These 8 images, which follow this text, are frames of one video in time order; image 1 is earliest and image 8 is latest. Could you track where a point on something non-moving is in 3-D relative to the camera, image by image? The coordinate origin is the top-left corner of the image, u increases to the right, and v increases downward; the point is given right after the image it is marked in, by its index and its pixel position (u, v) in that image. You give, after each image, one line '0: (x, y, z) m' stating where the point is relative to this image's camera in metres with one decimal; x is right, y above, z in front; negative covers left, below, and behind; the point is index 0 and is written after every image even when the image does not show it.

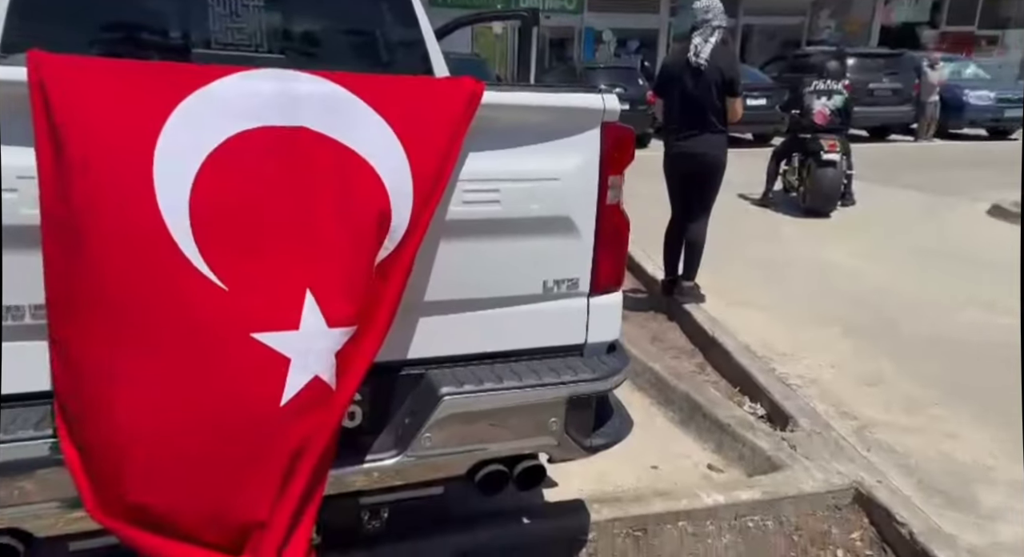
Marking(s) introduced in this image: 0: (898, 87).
0: (+7.1, +3.6, +15.0) m
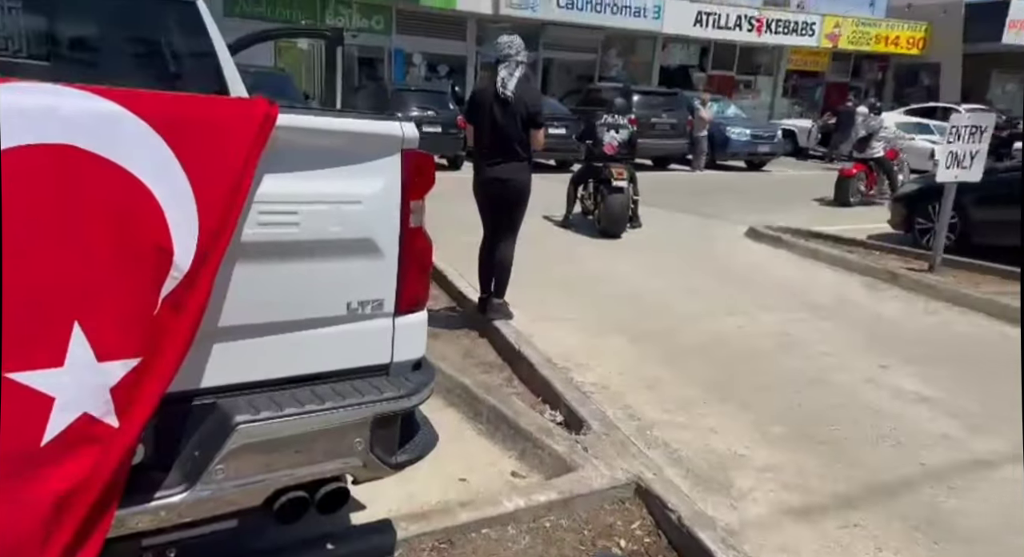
0: (+3.4, +3.2, +16.4) m
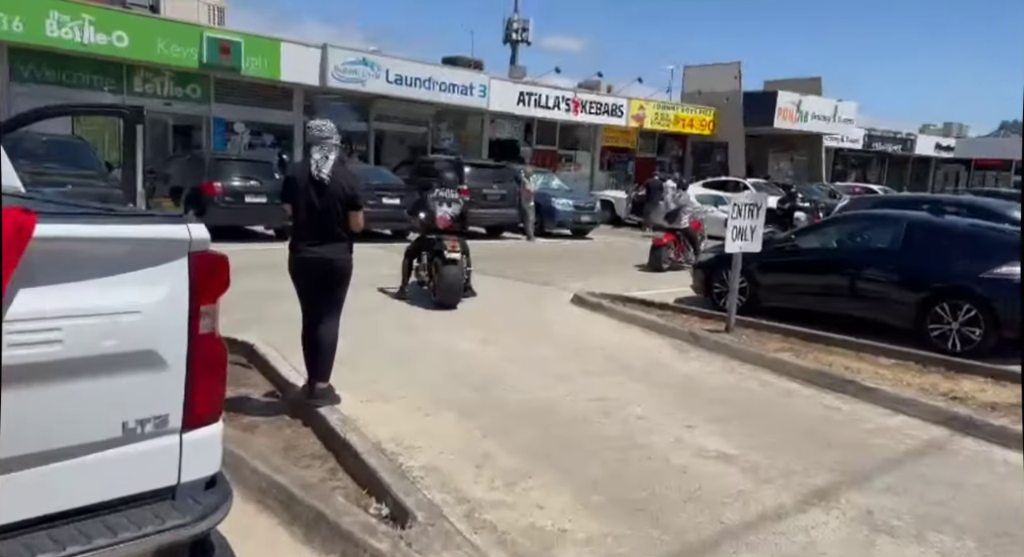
0: (-0.2, +1.8, +17.0) m
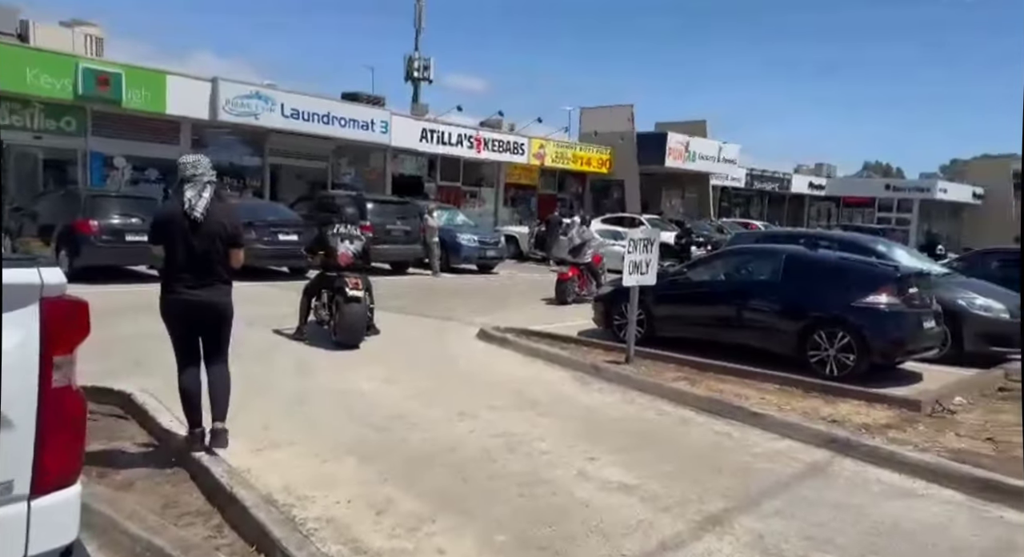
0: (-2.2, +1.0, +16.9) m
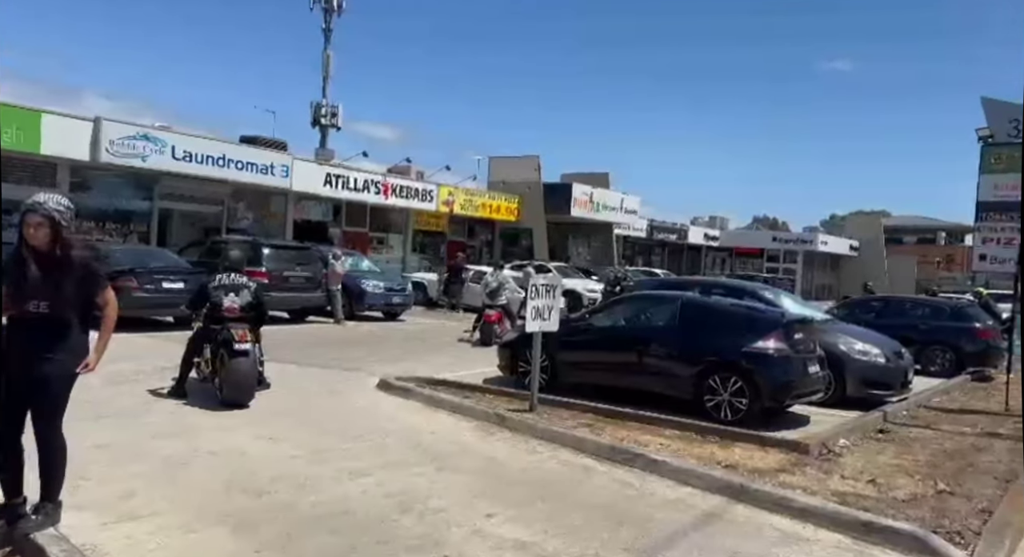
0: (-4.2, 0.0, +16.4) m
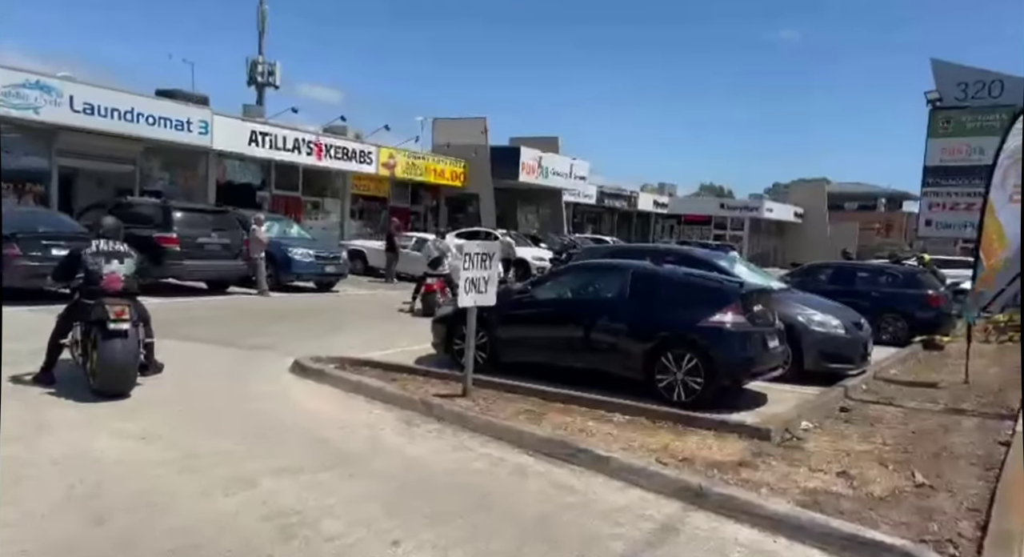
0: (-5.4, +0.7, +15.1) m
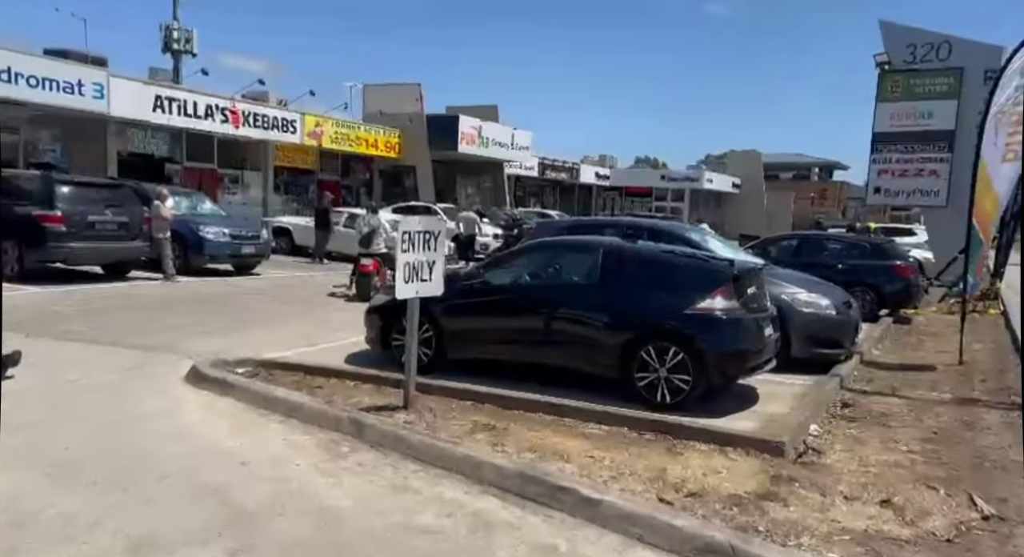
0: (-6.3, +0.9, +13.1) m
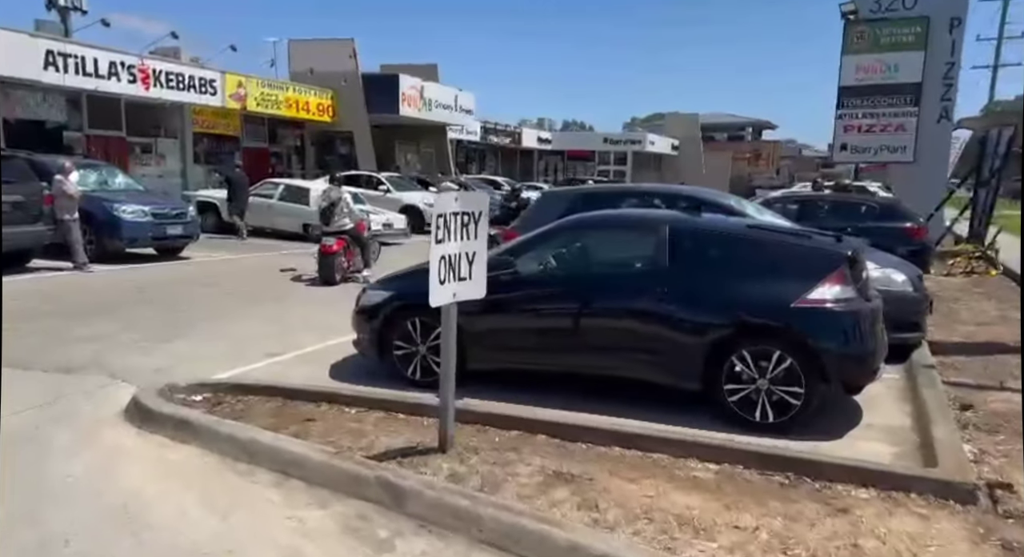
0: (-6.5, +1.0, +10.6) m
